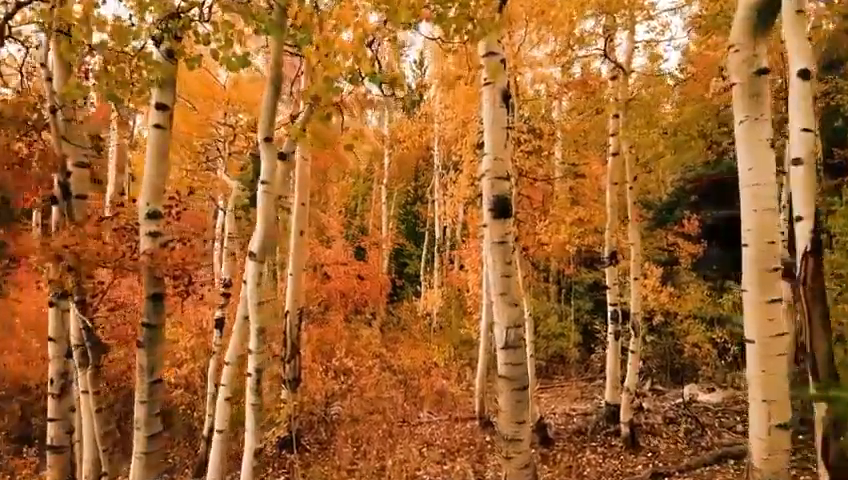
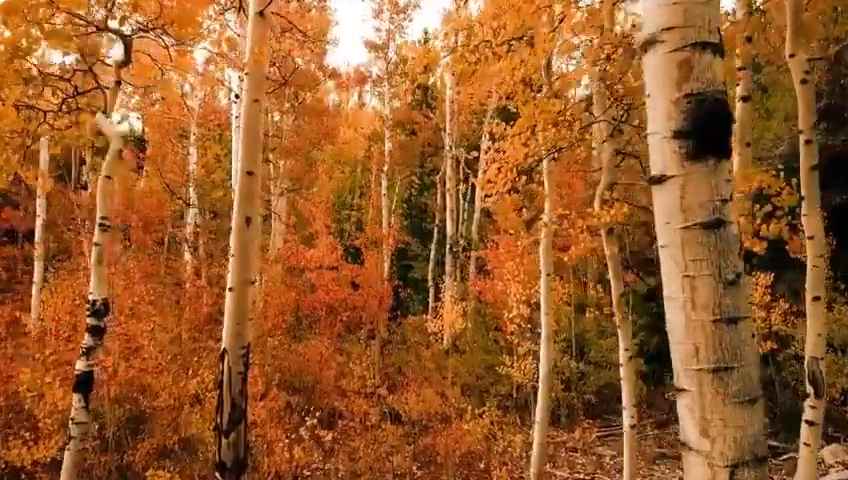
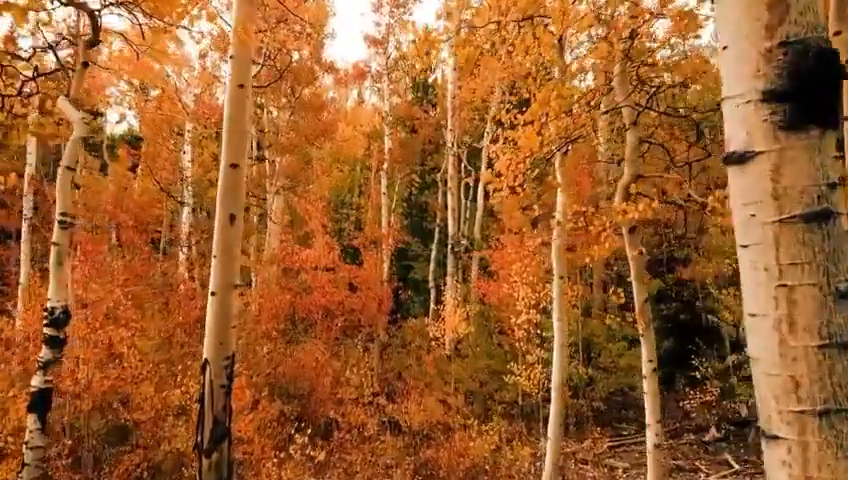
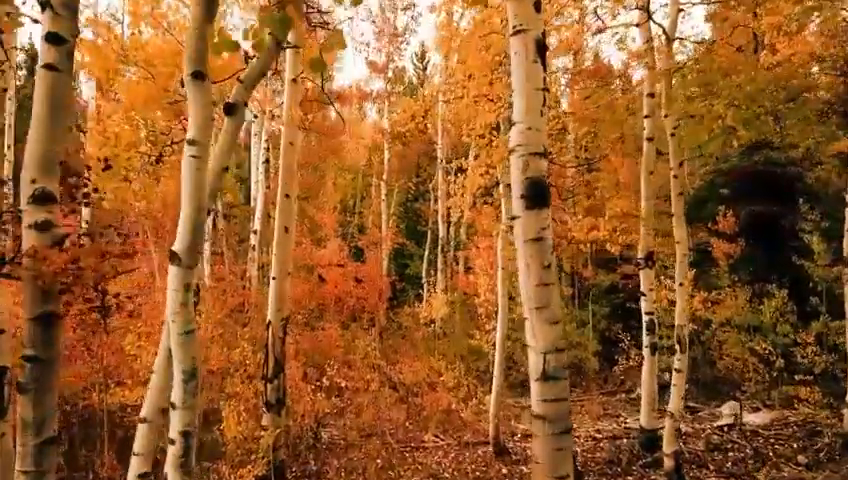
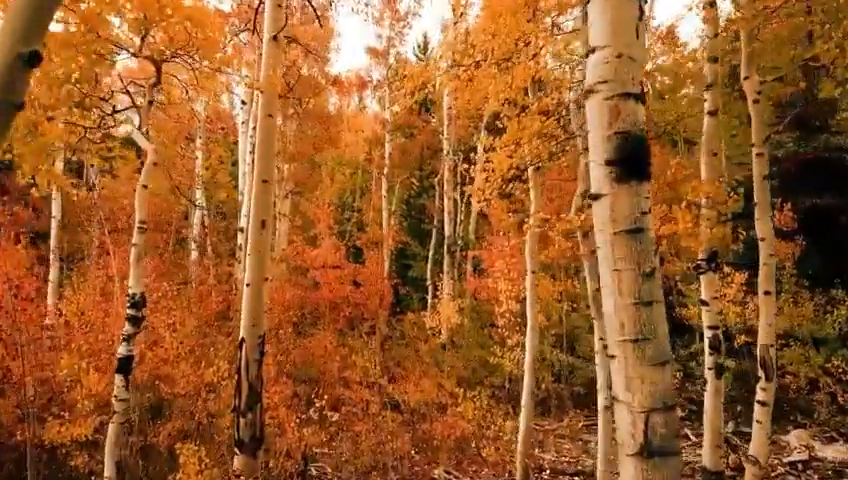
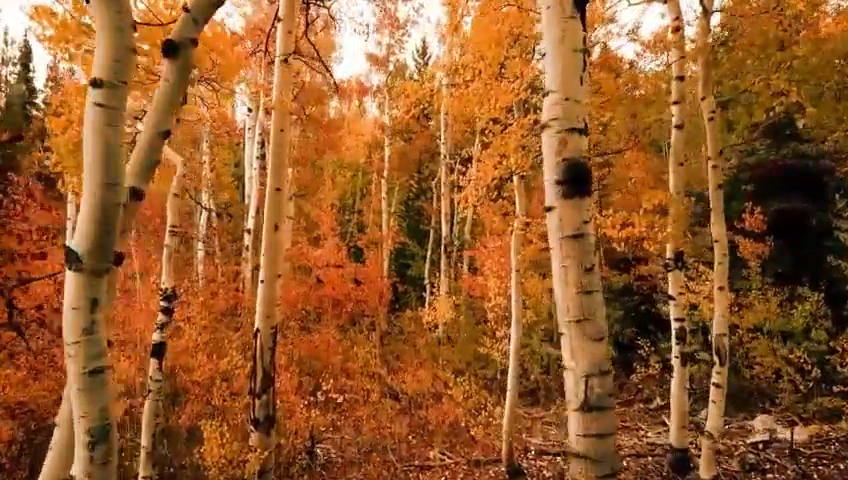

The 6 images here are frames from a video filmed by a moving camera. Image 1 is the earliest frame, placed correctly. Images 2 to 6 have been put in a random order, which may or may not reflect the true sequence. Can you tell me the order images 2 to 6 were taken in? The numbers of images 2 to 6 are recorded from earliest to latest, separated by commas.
4, 6, 5, 2, 3
